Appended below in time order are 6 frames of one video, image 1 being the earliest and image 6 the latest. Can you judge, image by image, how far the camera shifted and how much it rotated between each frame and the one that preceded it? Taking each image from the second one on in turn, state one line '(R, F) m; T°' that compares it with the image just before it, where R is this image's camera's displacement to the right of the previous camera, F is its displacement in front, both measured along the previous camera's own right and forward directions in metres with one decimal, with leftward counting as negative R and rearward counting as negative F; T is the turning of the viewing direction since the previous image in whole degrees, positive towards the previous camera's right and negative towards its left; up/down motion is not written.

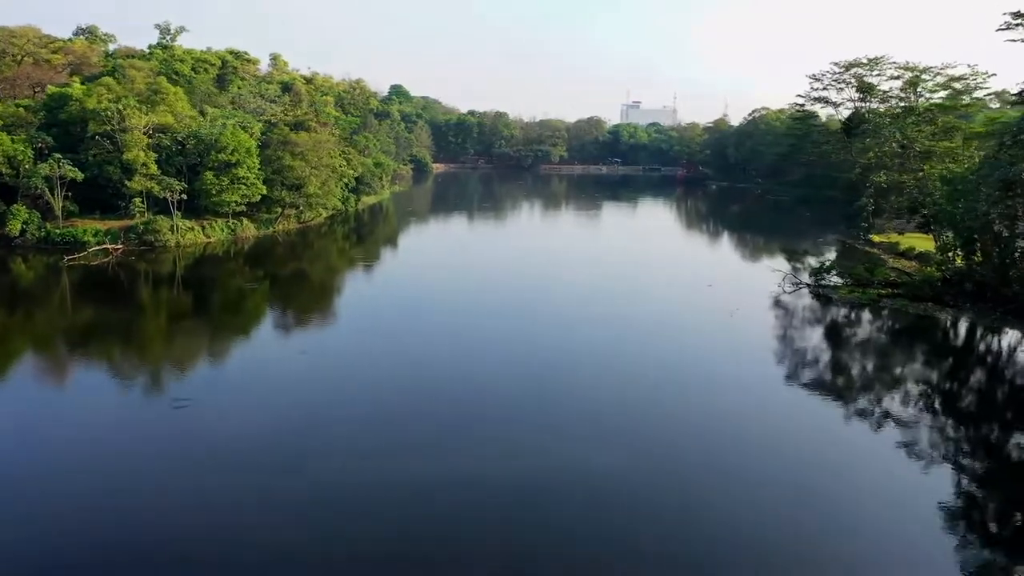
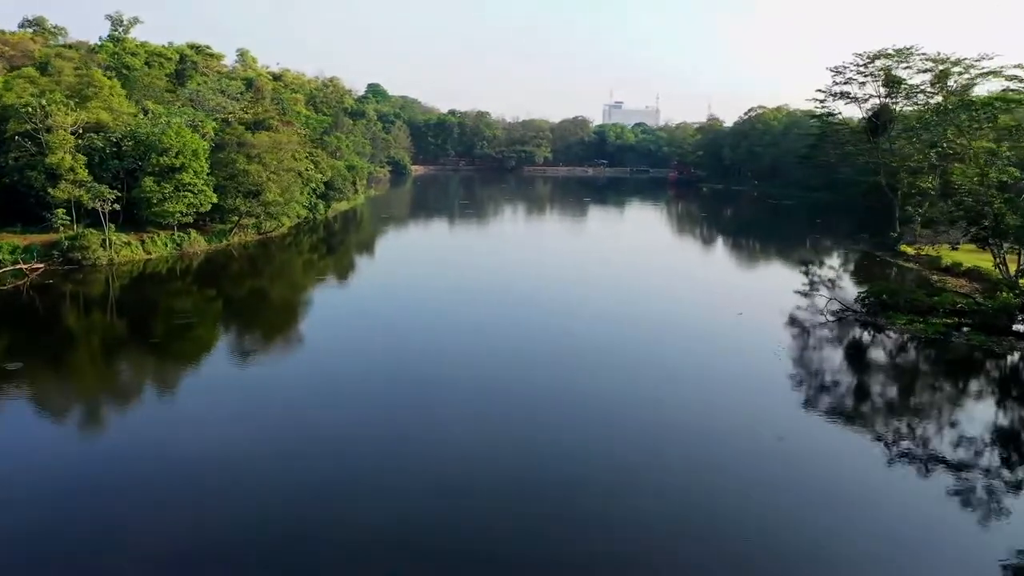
(-0.2, +2.5) m; +2°
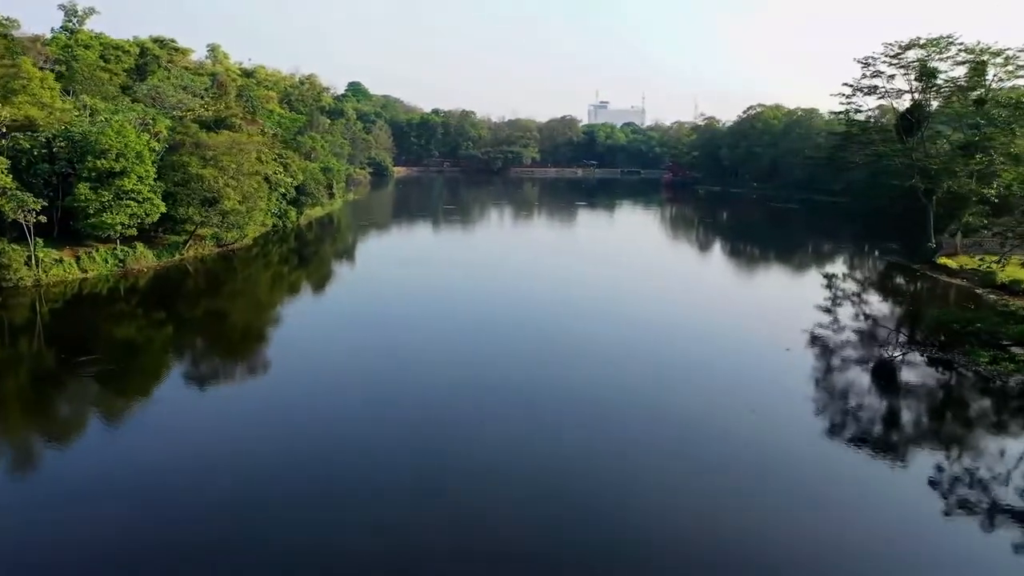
(-0.2, +2.2) m; +1°
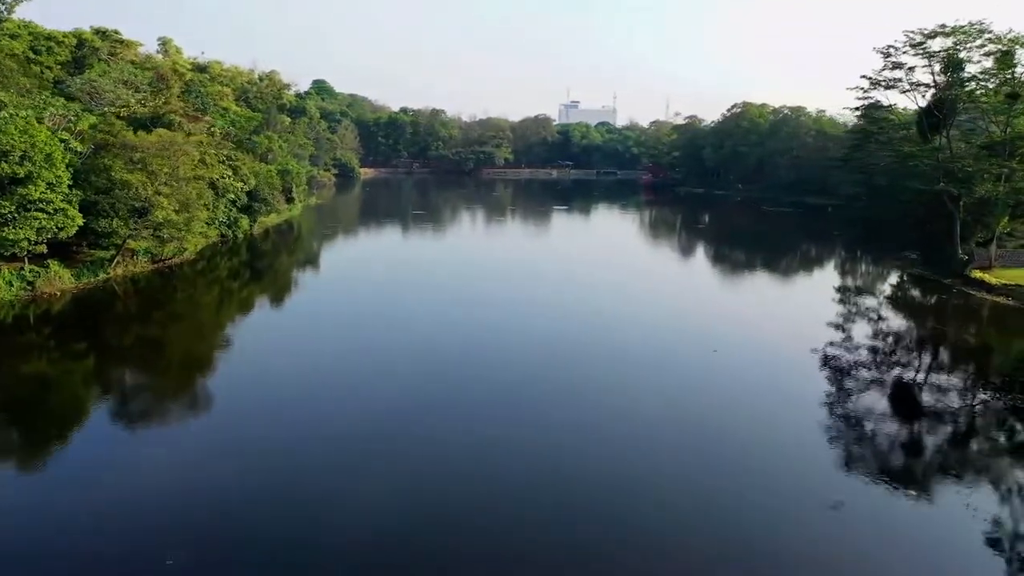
(-0.2, +2.2) m; +2°
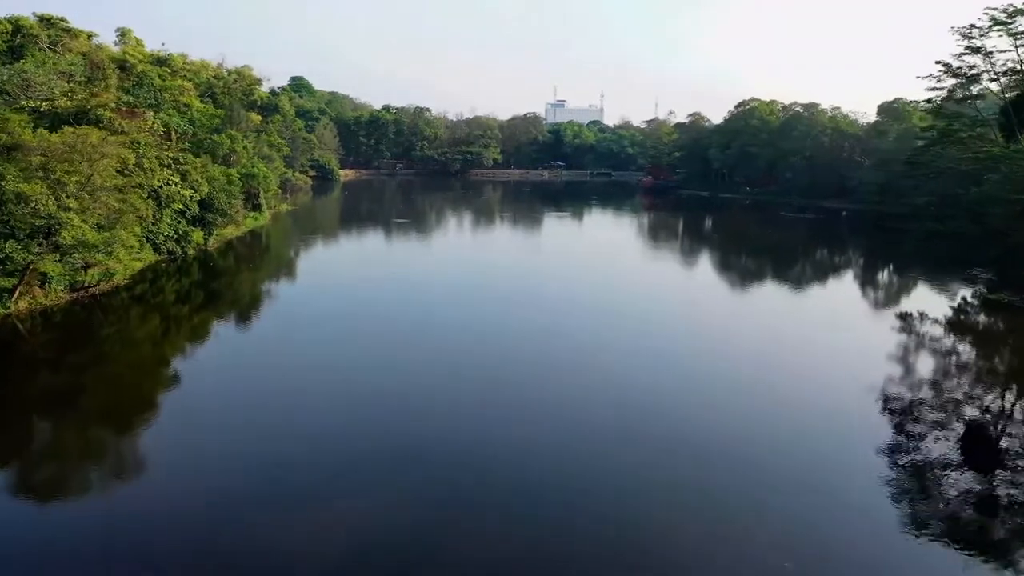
(-0.3, +2.9) m; +1°
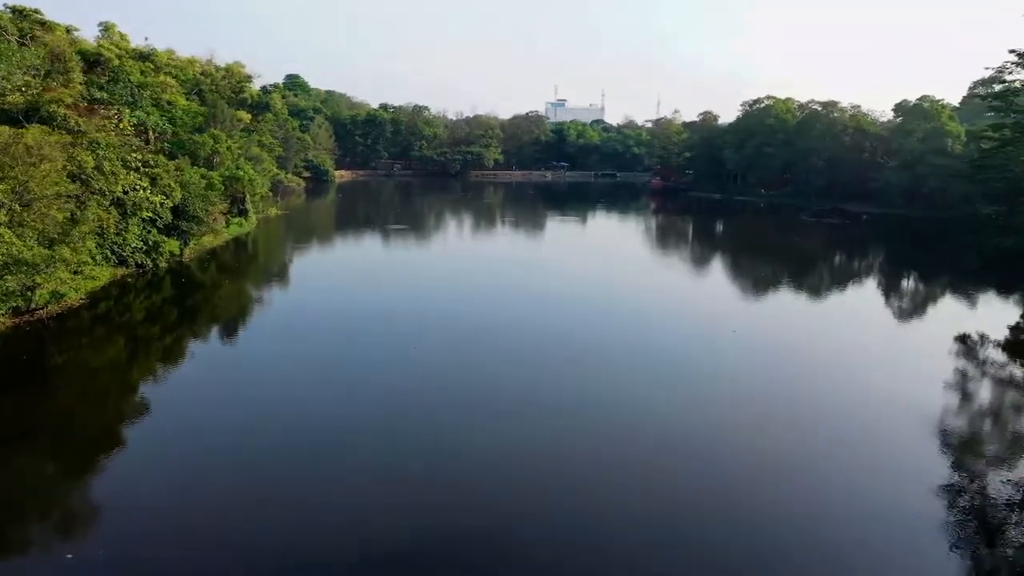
(-0.2, +1.7) m; 0°
